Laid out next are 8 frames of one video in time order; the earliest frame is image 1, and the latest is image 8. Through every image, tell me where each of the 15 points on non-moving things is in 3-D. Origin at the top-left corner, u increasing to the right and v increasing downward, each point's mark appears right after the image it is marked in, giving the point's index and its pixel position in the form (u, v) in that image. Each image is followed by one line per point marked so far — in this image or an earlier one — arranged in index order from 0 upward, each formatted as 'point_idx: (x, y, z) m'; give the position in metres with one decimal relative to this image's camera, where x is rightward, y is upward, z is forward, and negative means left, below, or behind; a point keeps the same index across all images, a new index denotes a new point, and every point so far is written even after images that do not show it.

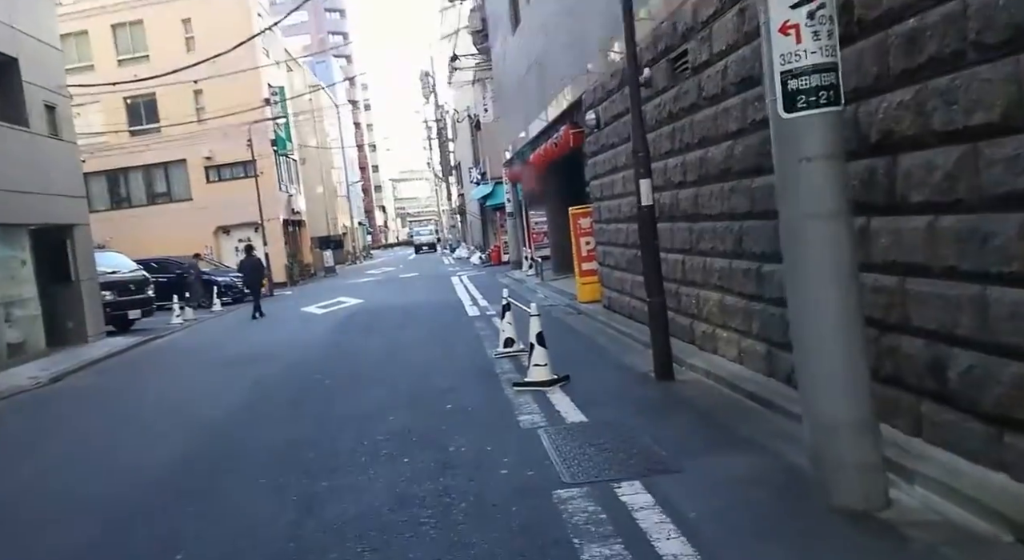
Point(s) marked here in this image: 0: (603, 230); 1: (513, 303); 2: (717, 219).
0: (+1.5, +0.8, +13.8) m
1: (0.0, -0.3, +11.4) m
2: (+1.9, +0.6, +8.1) m
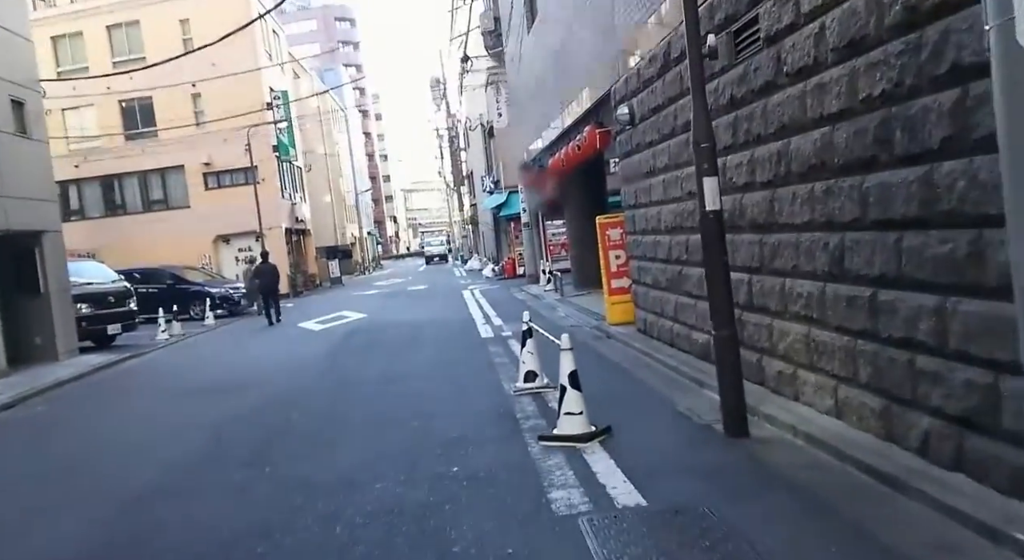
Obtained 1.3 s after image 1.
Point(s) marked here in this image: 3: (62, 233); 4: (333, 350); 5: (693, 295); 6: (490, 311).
0: (+1.8, +0.5, +12.1) m
1: (+0.3, -0.6, +9.6) m
2: (+2.1, +0.4, +6.3) m
3: (-10.3, +1.0, +19.5) m
4: (-3.4, -1.3, +16.3) m
5: (+2.1, -0.2, +9.6) m
6: (-0.5, -0.7, +19.8) m
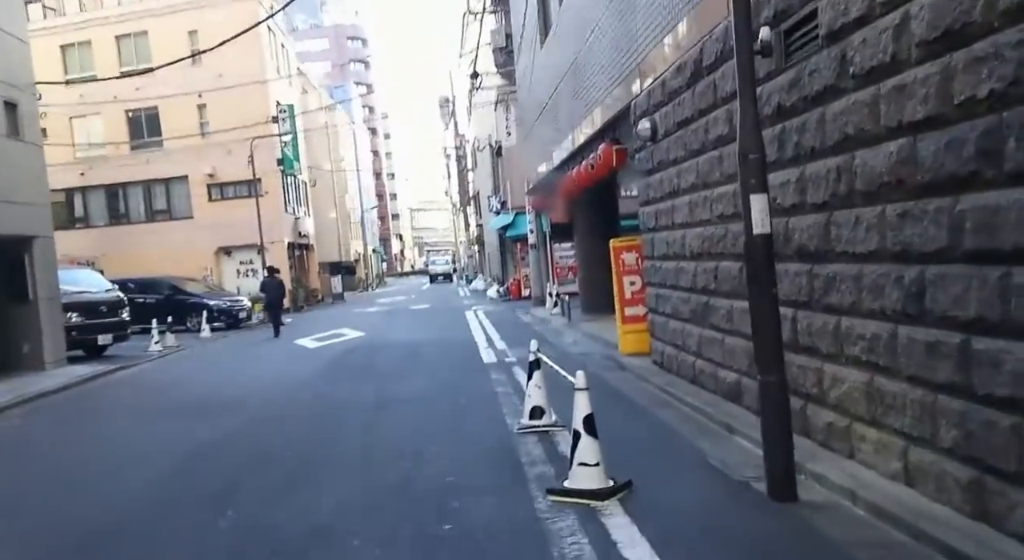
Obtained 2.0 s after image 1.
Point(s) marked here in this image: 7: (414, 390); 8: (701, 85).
0: (+1.9, +0.2, +11.1) m
1: (+0.3, -0.8, +8.7) m
2: (+2.2, +0.1, +5.3) m
3: (-10.1, +0.9, +18.7) m
4: (-3.3, -1.6, +15.4) m
5: (+2.1, -0.5, +8.6) m
6: (-0.4, -1.2, +18.9) m
7: (-1.4, -1.6, +11.9) m
8: (+2.0, +2.0, +8.8) m
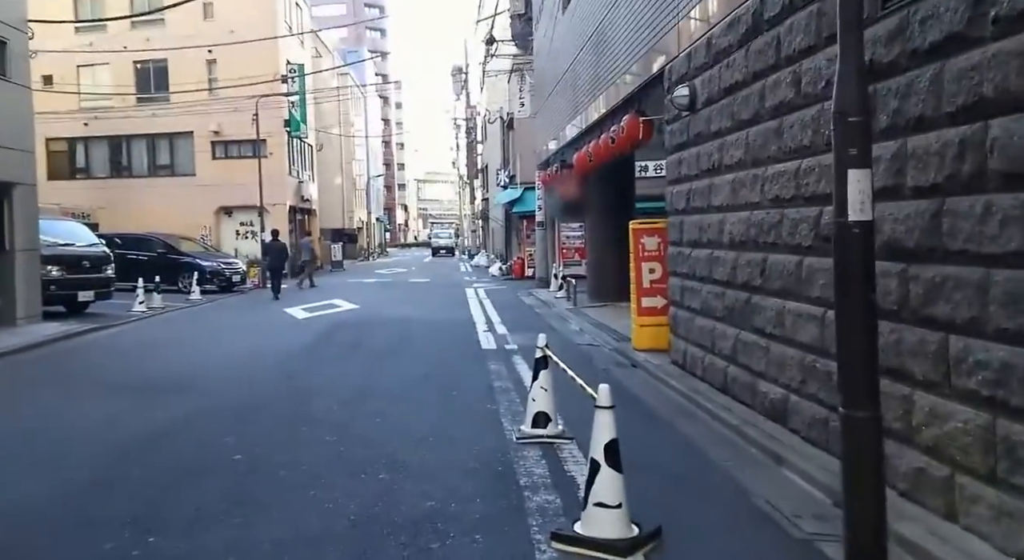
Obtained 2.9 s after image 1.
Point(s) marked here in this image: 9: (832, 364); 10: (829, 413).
0: (+2.0, +0.3, +9.8) m
1: (+0.3, -0.7, +7.4) m
2: (+2.3, +0.1, +4.0) m
3: (-9.9, +1.9, +17.3) m
4: (-3.3, -1.1, +14.1) m
5: (+2.2, -0.4, +7.3) m
6: (-0.4, -0.7, +17.6) m
7: (-1.4, -1.2, +10.7) m
8: (+2.1, +2.1, +7.4) m
9: (+2.3, -0.6, +6.2) m
10: (+2.4, -1.0, +6.3) m
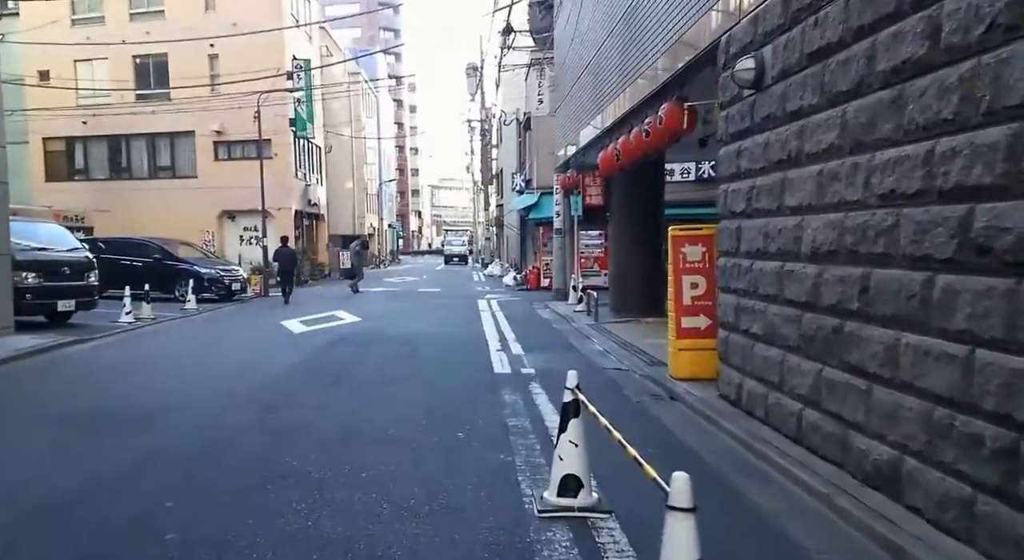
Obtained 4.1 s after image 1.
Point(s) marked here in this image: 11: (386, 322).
0: (+2.2, +0.1, +8.0) m
1: (+0.5, -0.8, +5.6) m
2: (+2.4, -0.1, +2.2) m
3: (-9.6, +1.8, +15.8) m
4: (-3.1, -1.3, +12.4) m
5: (+2.3, -0.6, +5.5) m
6: (-0.1, -1.0, +15.8) m
7: (-1.2, -1.4, +8.9) m
8: (+2.3, +1.9, +5.6) m
9: (+2.5, -0.8, +4.4) m
10: (+2.5, -1.1, +4.5) m
11: (-2.6, -0.9, +17.5) m
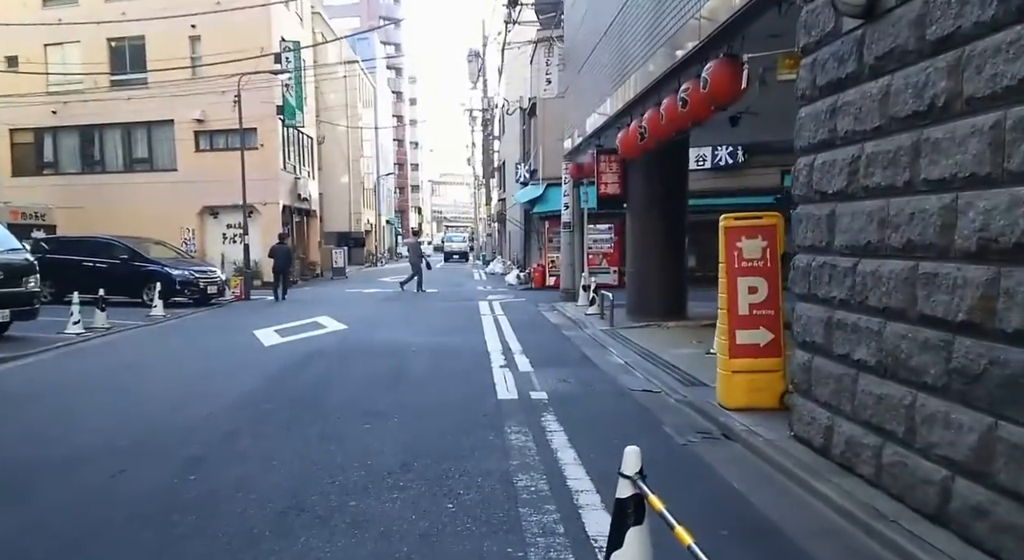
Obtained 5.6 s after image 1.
0: (+2.3, +0.1, +5.8) m
1: (+0.5, -0.9, +3.4) m
2: (+2.4, -0.1, 0.0) m
3: (-9.5, +1.7, +13.6) m
4: (-3.0, -1.3, +10.2) m
5: (+2.4, -0.7, +3.3) m
6: (0.0, -1.0, +13.6) m
7: (-1.1, -1.4, +6.7) m
8: (+2.4, +1.9, +3.4) m
9: (+2.5, -0.8, +2.3) m
10: (+2.5, -1.2, +2.3) m
11: (-2.5, -1.0, +15.3) m
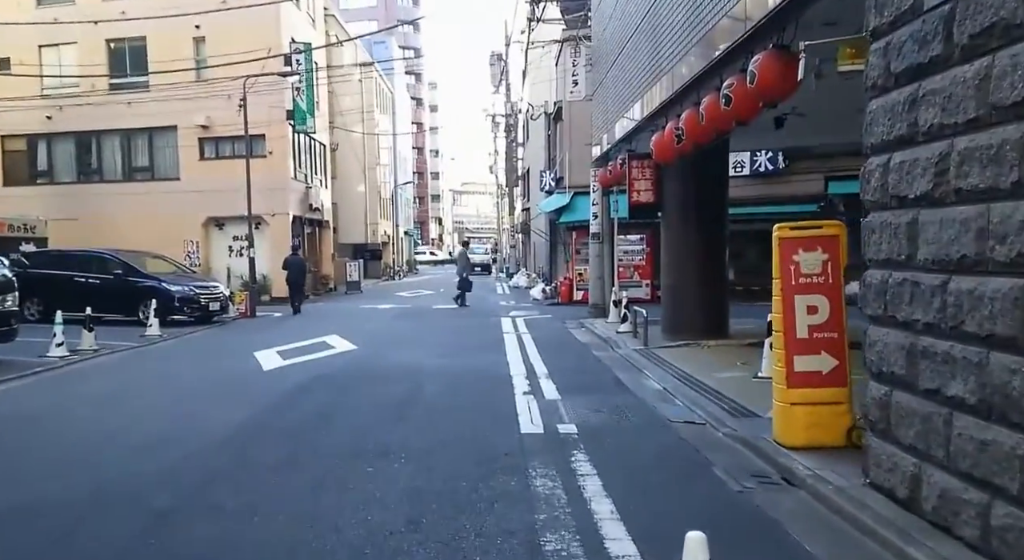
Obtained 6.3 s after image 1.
0: (+2.4, -0.1, +4.8) m
1: (+0.6, -1.0, +2.4) m
2: (+2.4, -0.2, -1.0) m
3: (-9.1, +1.5, +12.9) m
4: (-2.7, -1.5, +9.3) m
5: (+2.5, -0.8, +2.3) m
6: (+0.4, -1.2, +12.6) m
7: (-0.9, -1.6, +5.8) m
8: (+2.4, +1.8, +2.4) m
9: (+2.6, -0.9, +1.2) m
10: (+2.6, -1.3, +1.3) m
11: (-2.1, -1.2, +14.4) m
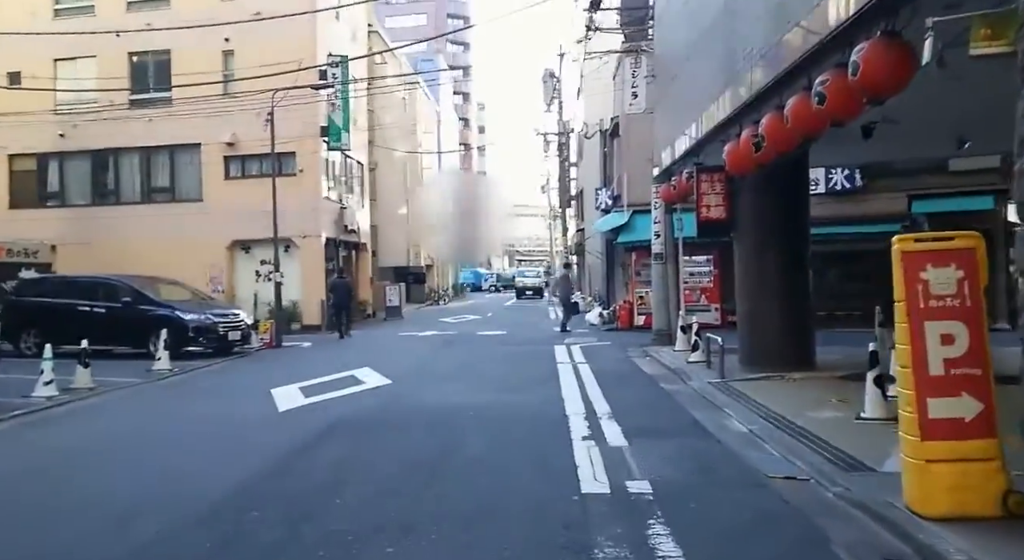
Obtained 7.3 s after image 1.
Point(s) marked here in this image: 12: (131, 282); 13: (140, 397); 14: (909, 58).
0: (+2.7, -0.2, +3.3) m
1: (+0.8, -1.0, +1.0) m
2: (+2.3, -0.1, -2.5) m
3: (-8.4, +1.0, +12.1) m
4: (-2.1, -1.8, +8.1) m
5: (+2.6, -0.8, +0.8) m
6: (+1.1, -1.6, +11.2) m
7: (-0.6, -1.7, +4.4) m
8: (+2.5, +1.7, +0.9) m
9: (+2.6, -0.9, -0.3) m
10: (+2.6, -1.3, -0.3) m
11: (-1.2, -1.6, +13.1) m
12: (-8.3, 0.0, +20.1) m
13: (-5.1, -1.9, +12.3) m
14: (+3.3, +1.8, +7.1) m
